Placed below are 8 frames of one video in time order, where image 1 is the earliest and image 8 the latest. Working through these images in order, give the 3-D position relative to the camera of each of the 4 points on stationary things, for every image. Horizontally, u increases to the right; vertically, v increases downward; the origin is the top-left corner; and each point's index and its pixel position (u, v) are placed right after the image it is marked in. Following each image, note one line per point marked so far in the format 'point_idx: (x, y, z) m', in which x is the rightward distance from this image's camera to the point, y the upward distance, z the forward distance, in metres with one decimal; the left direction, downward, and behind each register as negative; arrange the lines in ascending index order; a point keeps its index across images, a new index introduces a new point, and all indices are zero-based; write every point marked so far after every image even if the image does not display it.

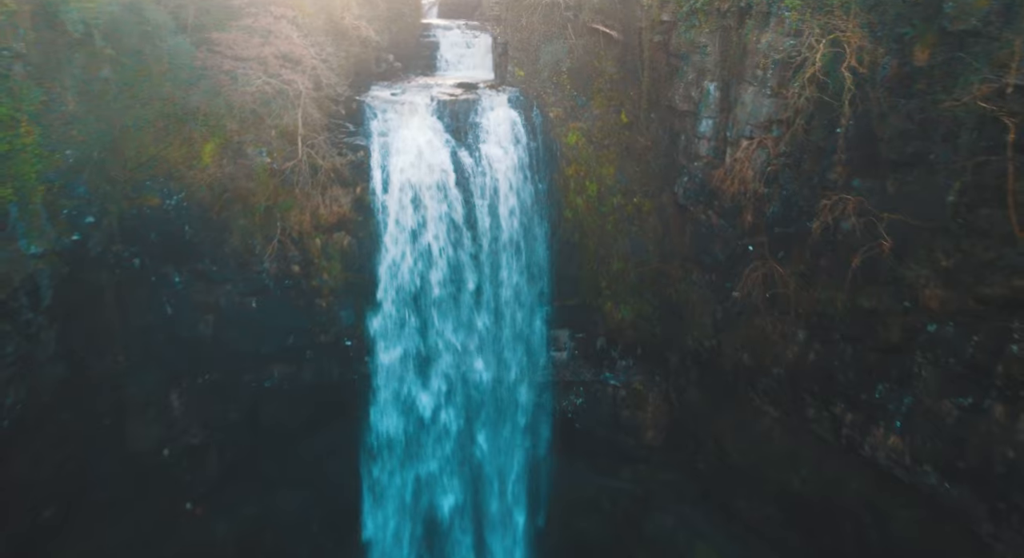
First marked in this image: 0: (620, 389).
0: (+1.5, -1.5, +7.4) m
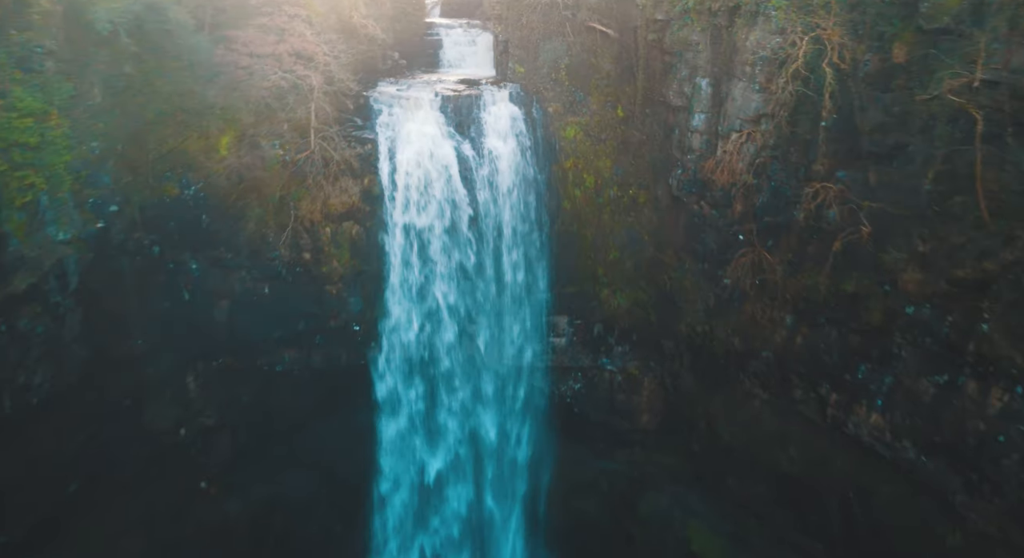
0: (+1.5, -1.3, +7.7) m
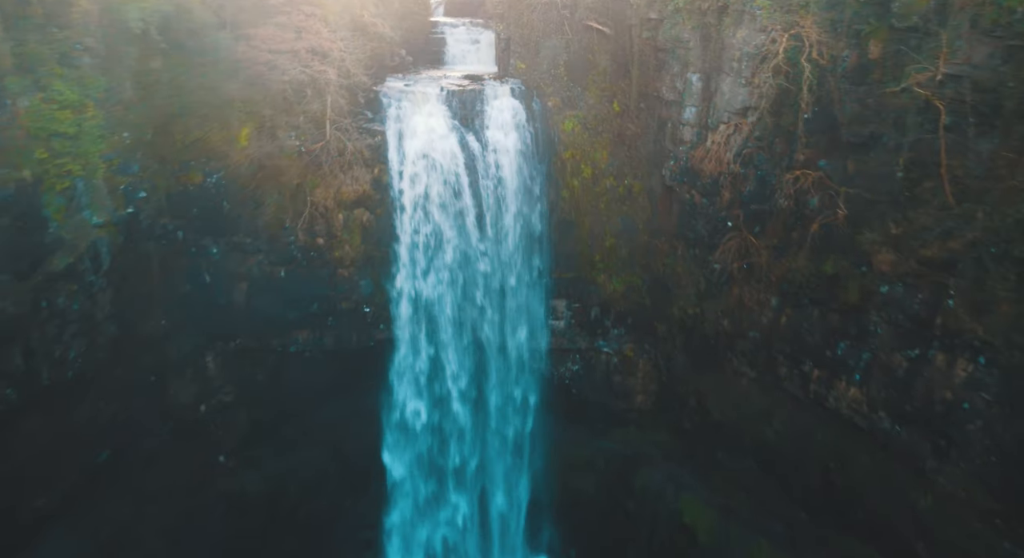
0: (+1.5, -1.1, +8.1) m
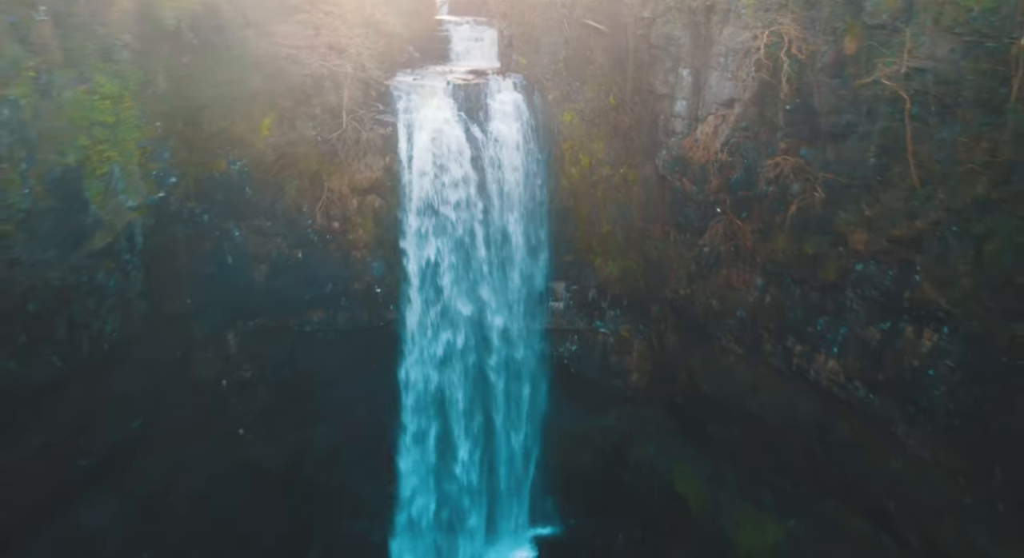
0: (+1.5, -0.9, +8.6) m
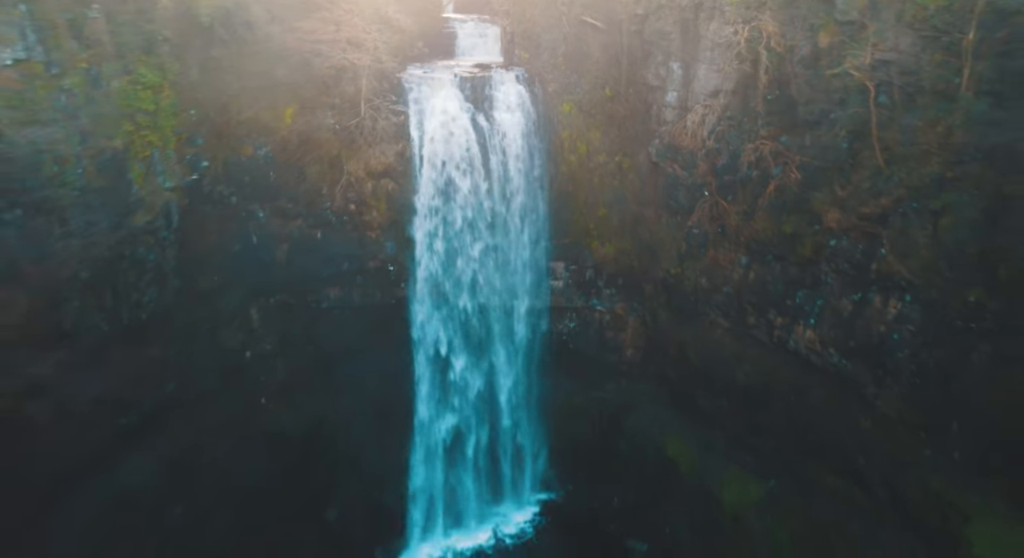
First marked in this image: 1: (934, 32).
0: (+1.6, -0.6, +9.1) m
1: (+4.3, +2.6, +5.6) m
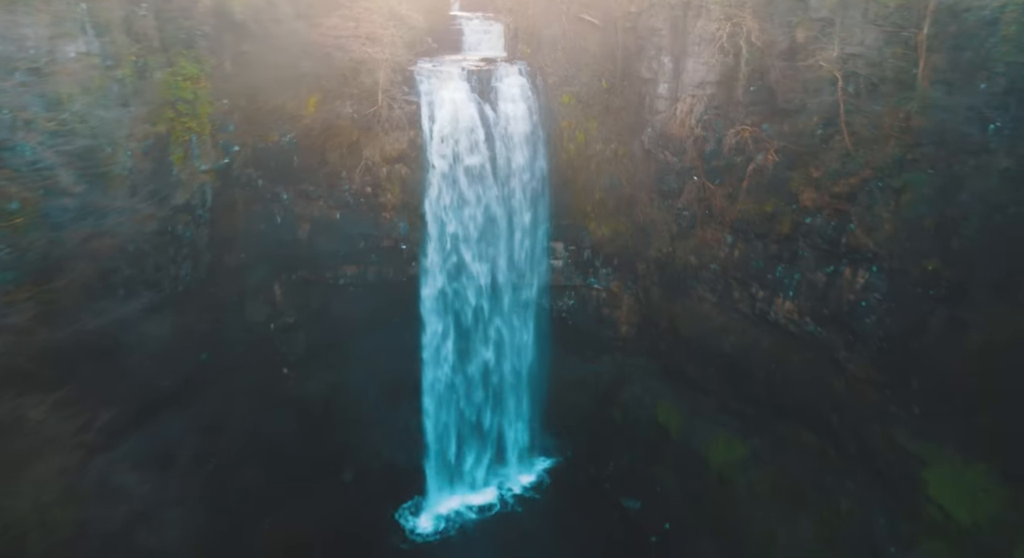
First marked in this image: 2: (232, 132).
0: (+1.6, -0.2, +9.8) m
1: (+4.4, +2.9, +6.3) m
2: (-3.8, +2.0, +7.4) m
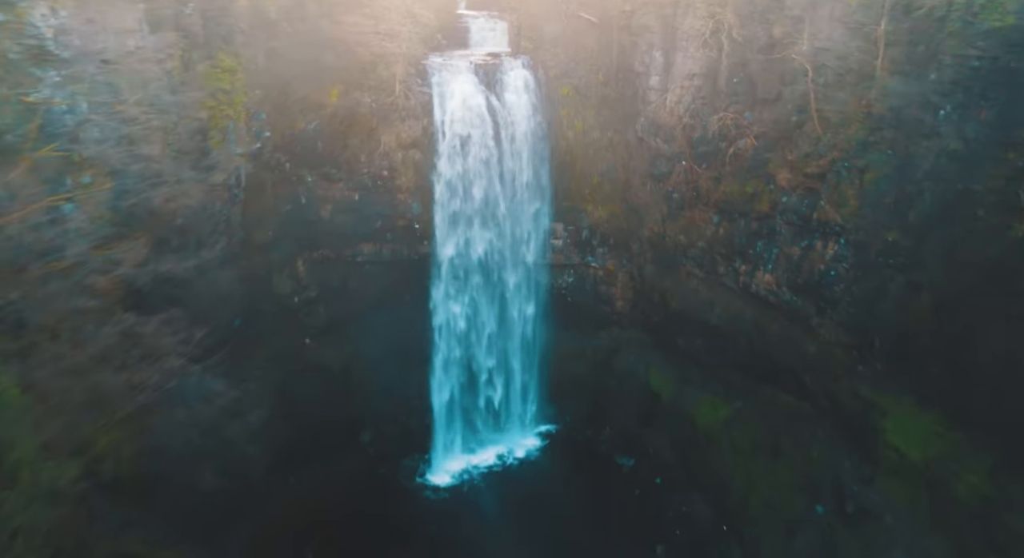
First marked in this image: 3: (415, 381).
0: (+1.7, +0.2, +10.6) m
1: (+4.5, +3.3, +7.0) m
2: (-3.7, +2.4, +8.1) m
3: (-1.9, -2.0, +10.5) m
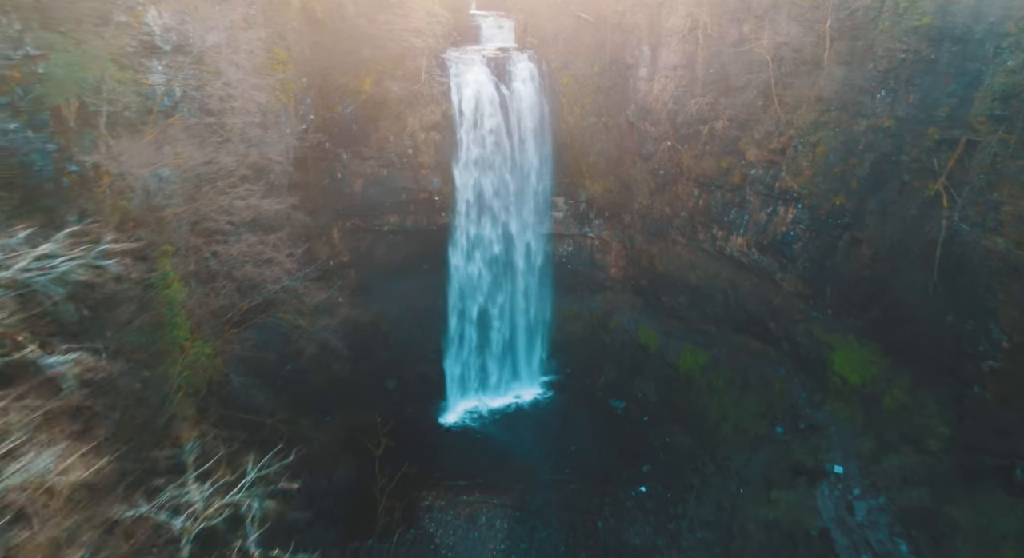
0: (+1.8, +0.9, +12.0) m
1: (+4.6, +4.0, +8.4) m
2: (-3.6, +3.0, +9.5) m
3: (-1.7, -1.3, +11.9) m
